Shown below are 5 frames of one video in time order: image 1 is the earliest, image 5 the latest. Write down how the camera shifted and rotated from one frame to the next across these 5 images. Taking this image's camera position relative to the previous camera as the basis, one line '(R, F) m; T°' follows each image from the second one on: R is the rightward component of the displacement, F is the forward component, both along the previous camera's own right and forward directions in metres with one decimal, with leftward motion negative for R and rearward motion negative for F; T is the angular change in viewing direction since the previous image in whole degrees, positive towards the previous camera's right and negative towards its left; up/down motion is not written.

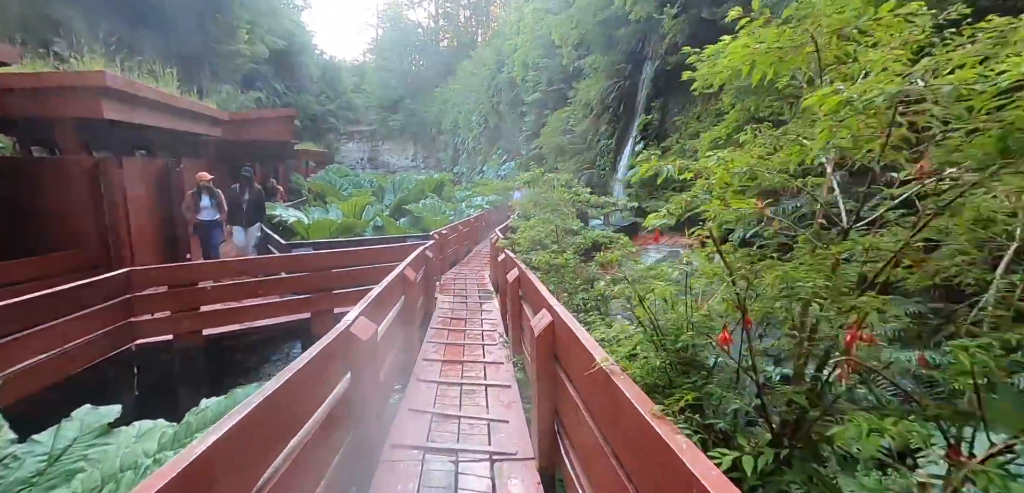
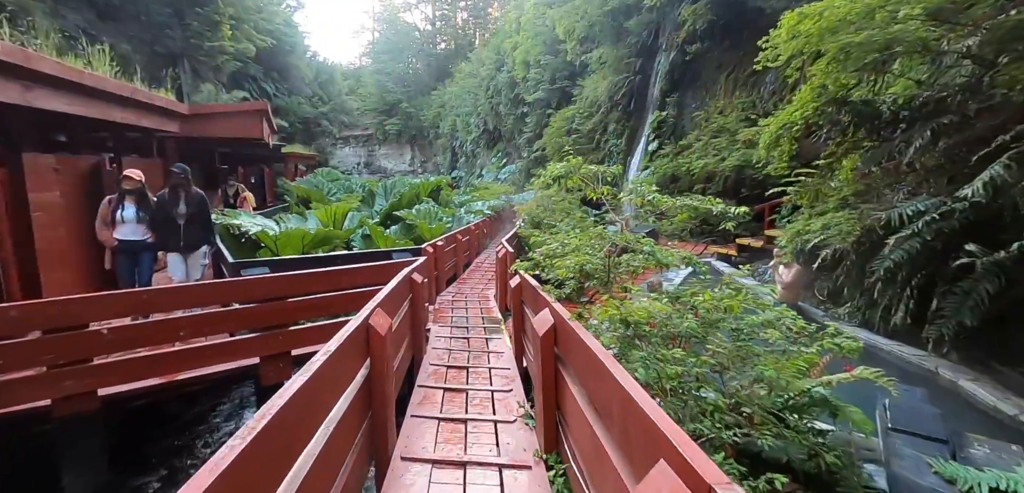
(-0.1, +1.0) m; 0°
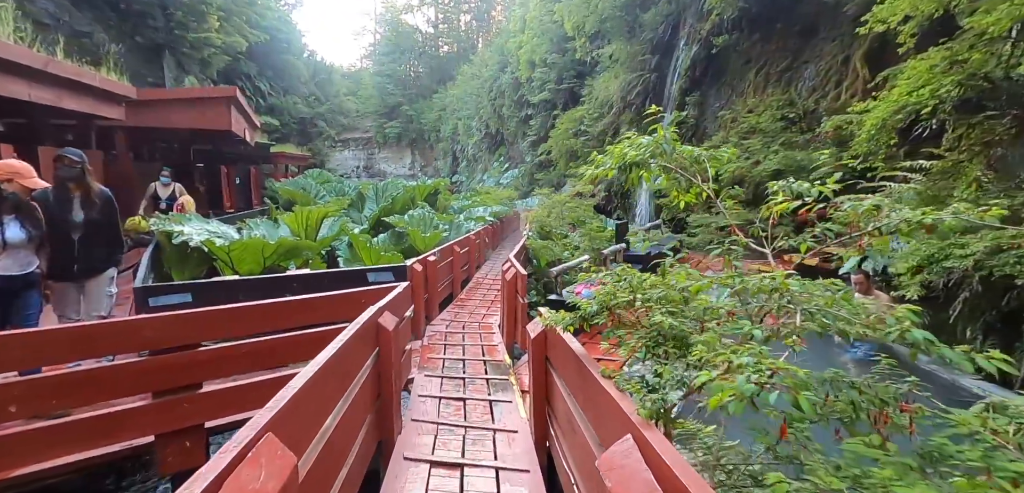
(-0.1, +1.0) m; 0°
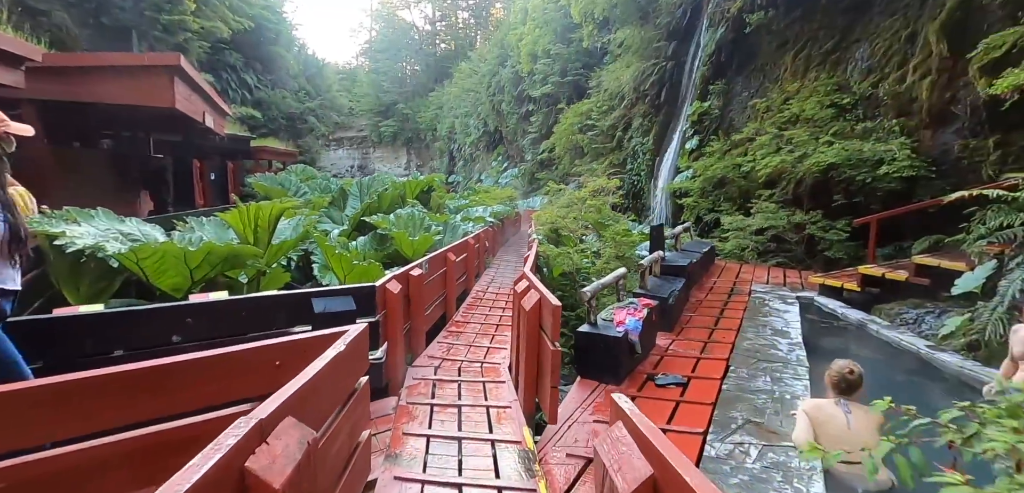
(-0.1, +1.1) m; +1°
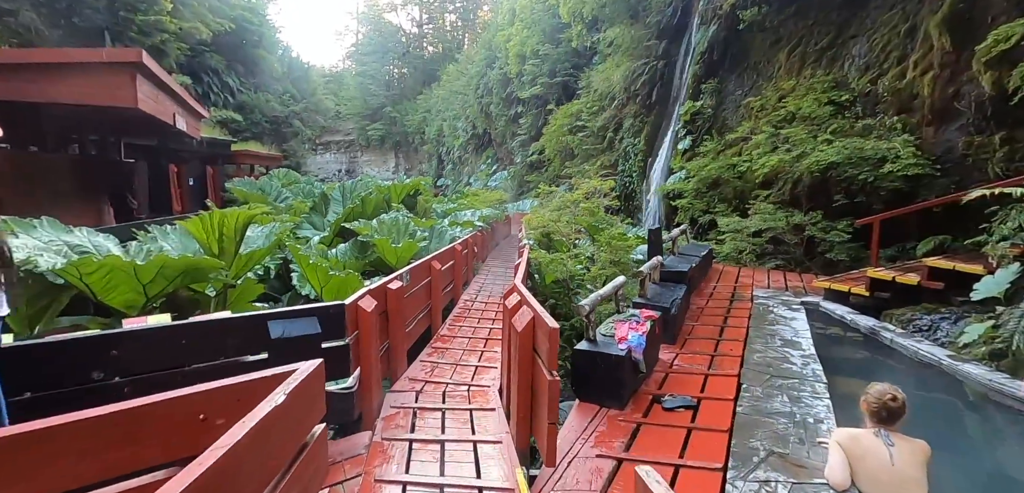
(0.0, +0.3) m; +1°
